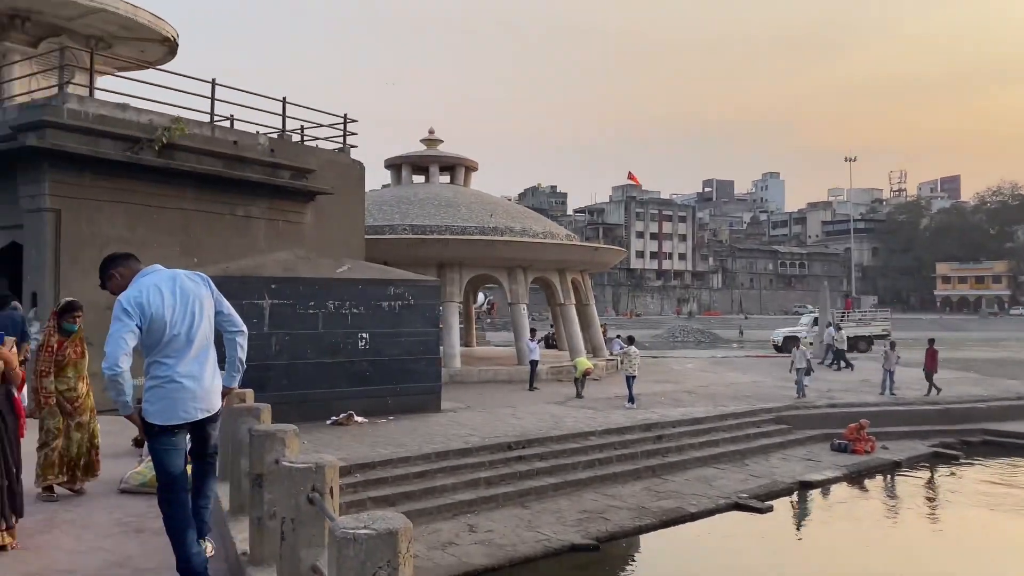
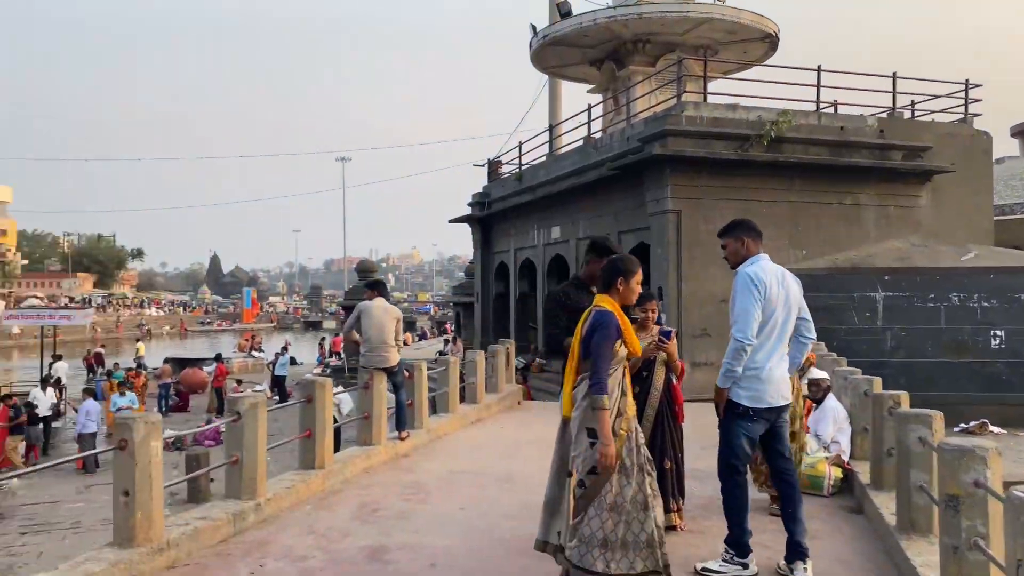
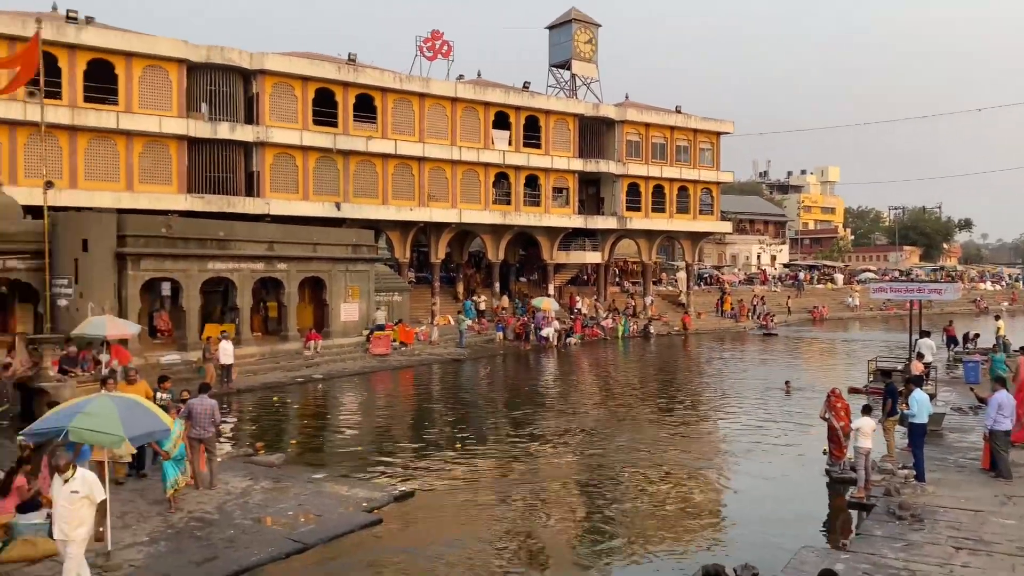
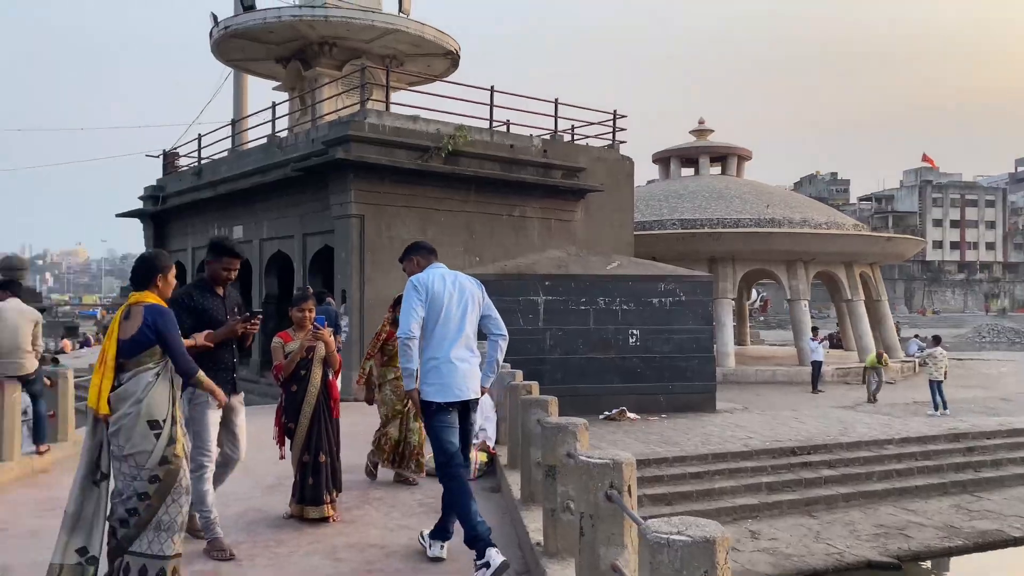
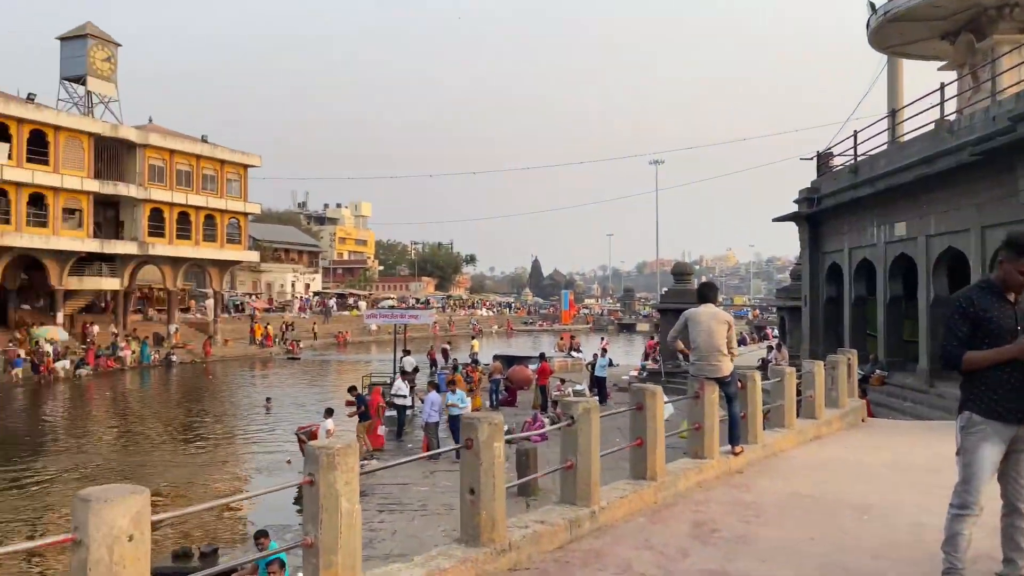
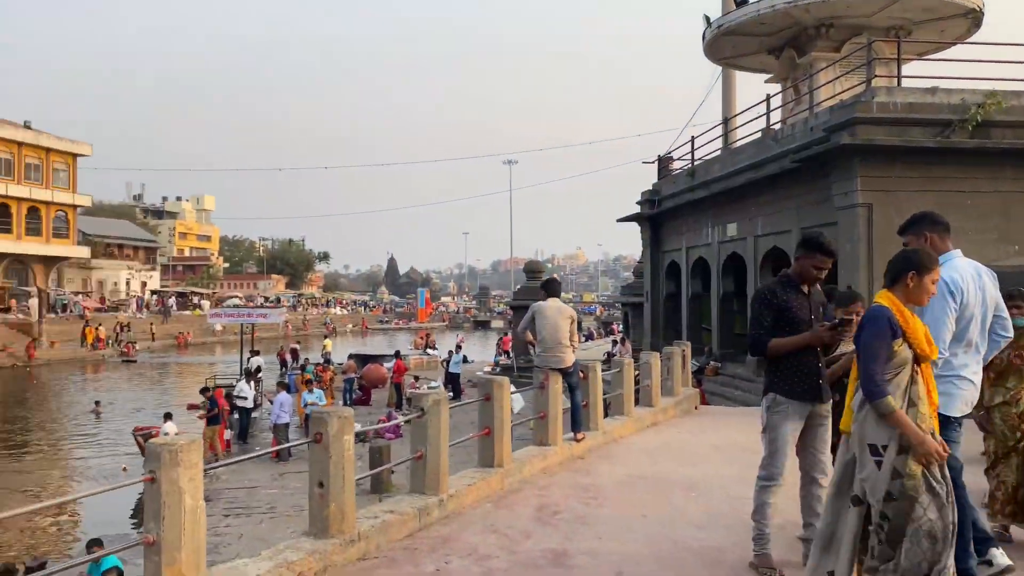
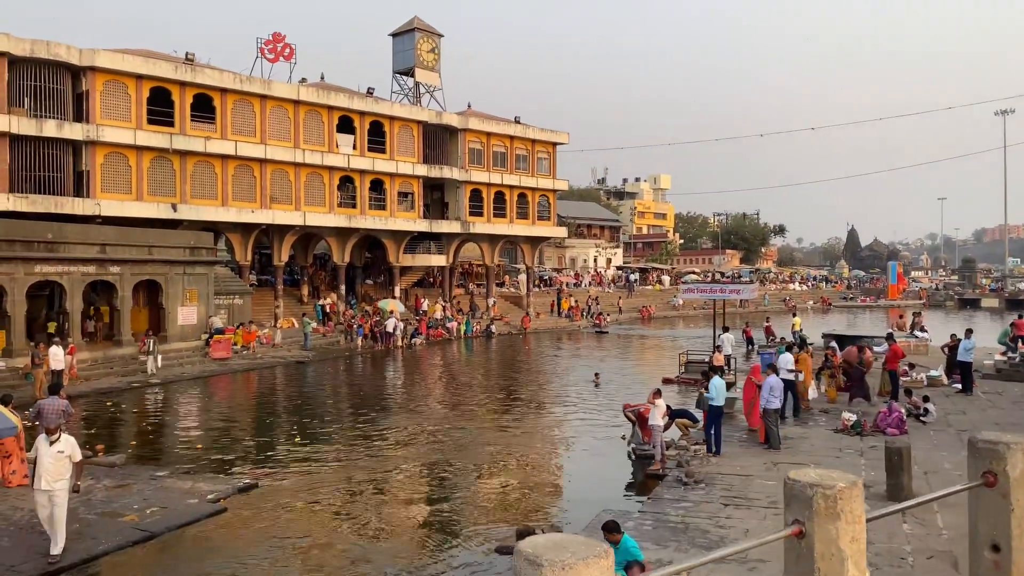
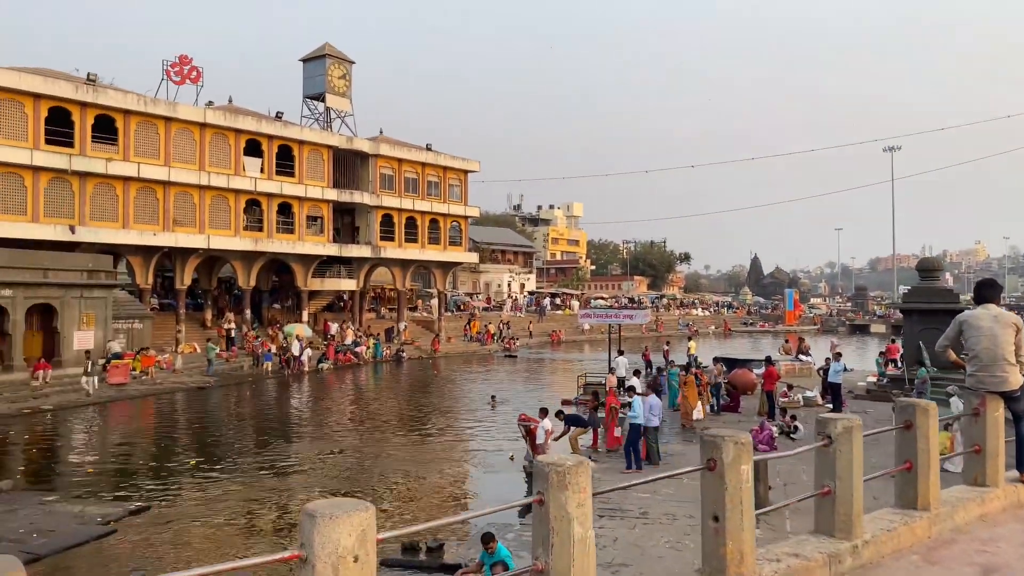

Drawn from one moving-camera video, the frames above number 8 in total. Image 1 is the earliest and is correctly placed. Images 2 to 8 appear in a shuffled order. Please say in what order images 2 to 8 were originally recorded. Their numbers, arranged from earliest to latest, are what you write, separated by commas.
4, 2, 6, 5, 8, 7, 3
